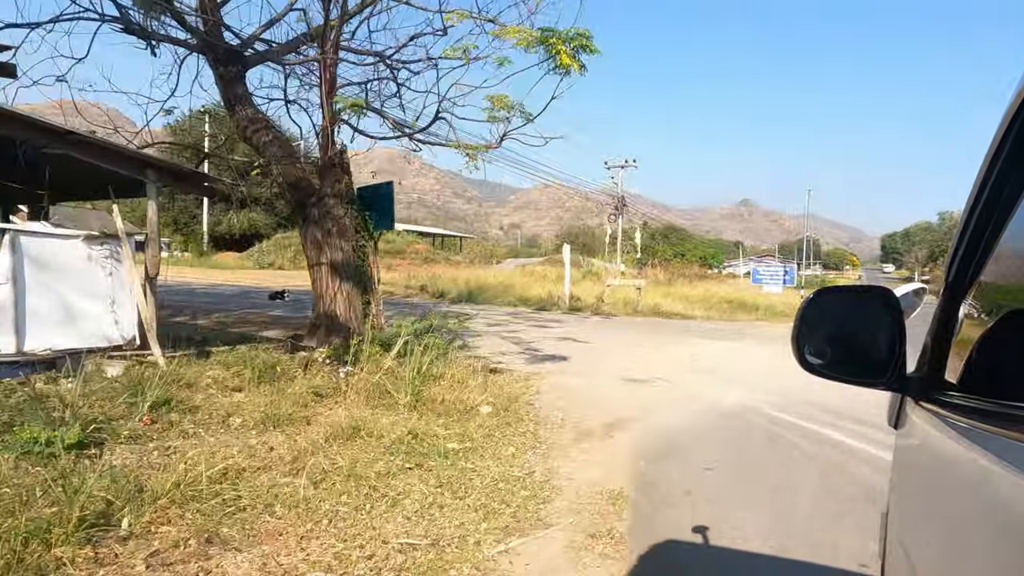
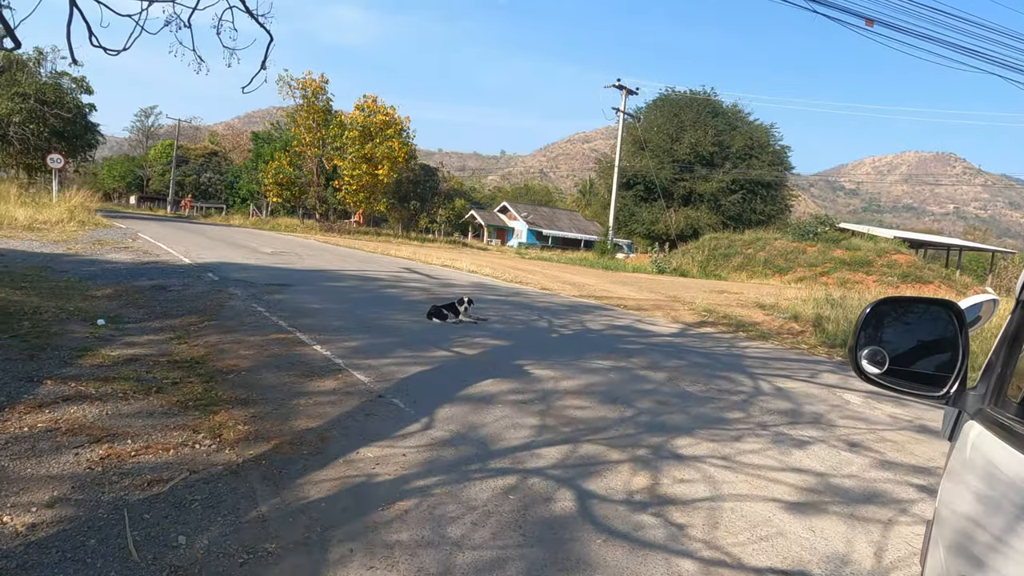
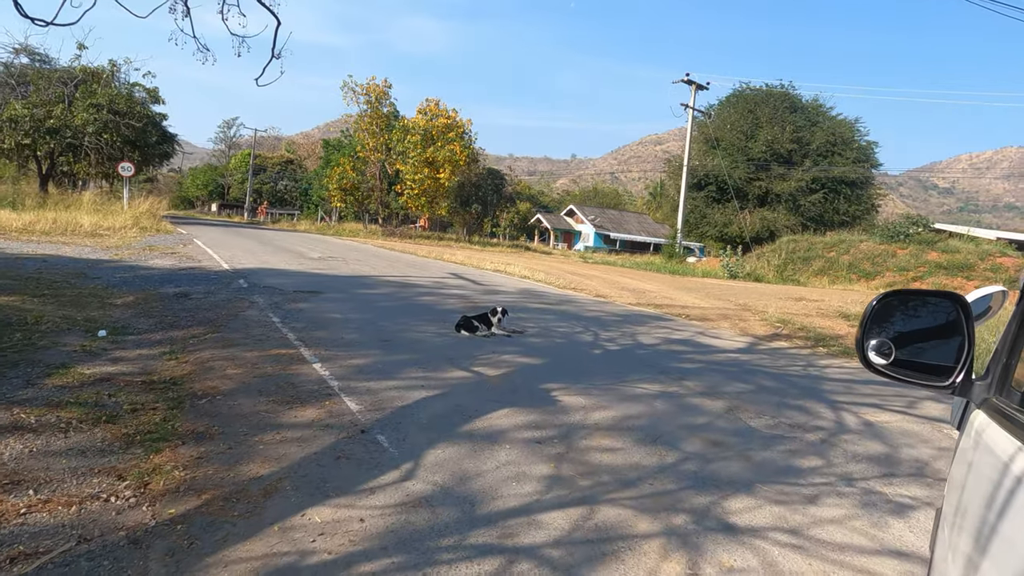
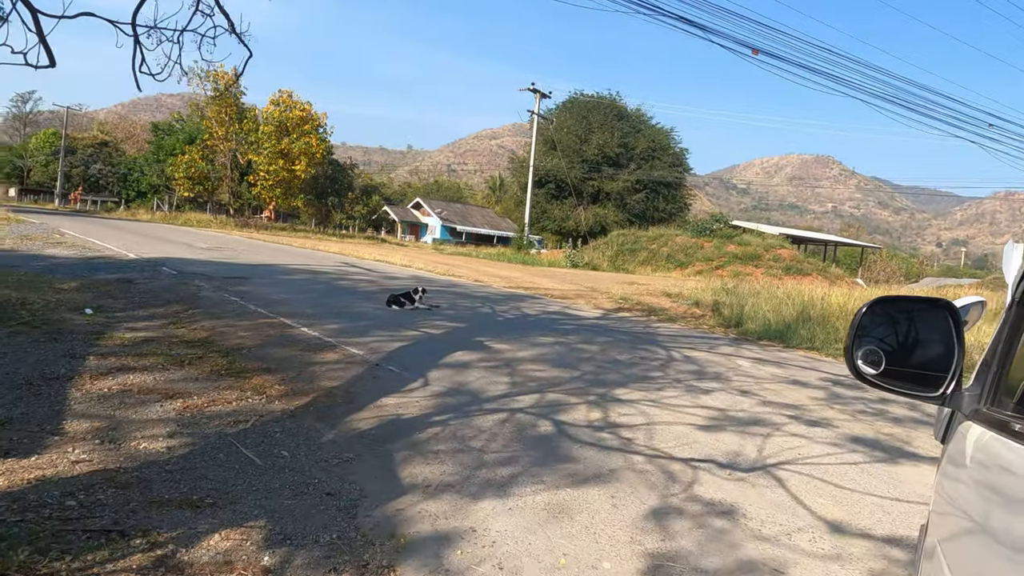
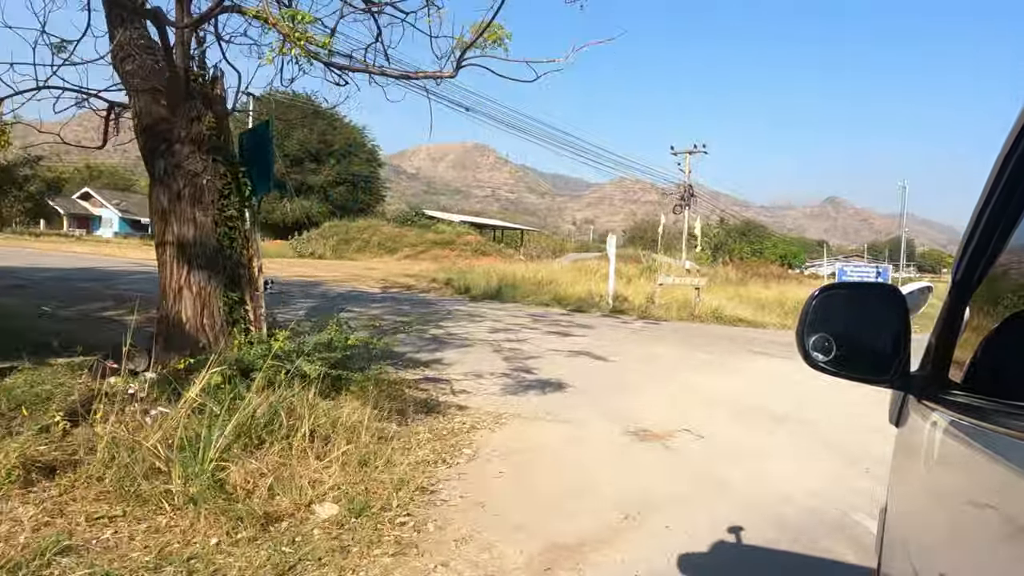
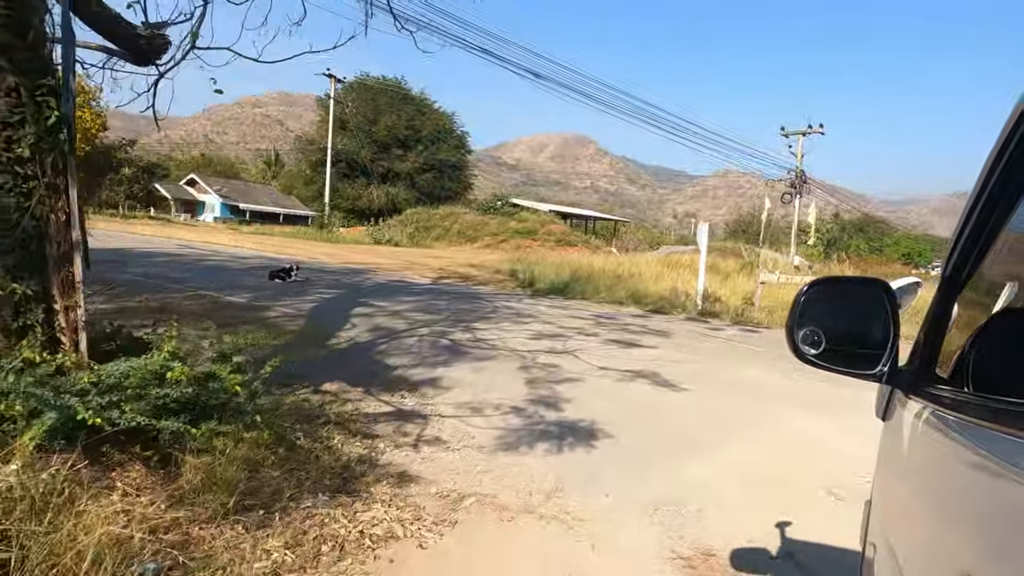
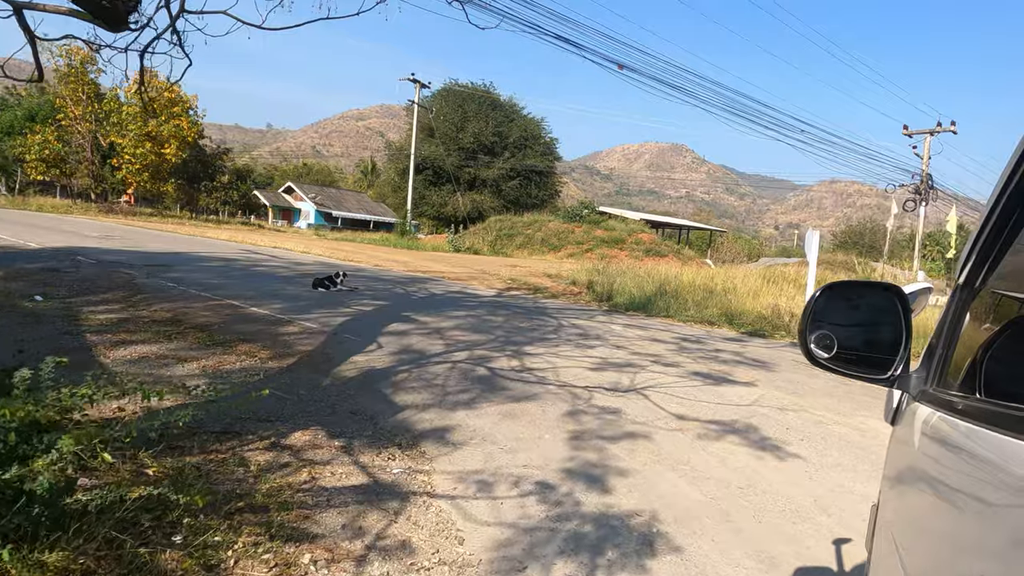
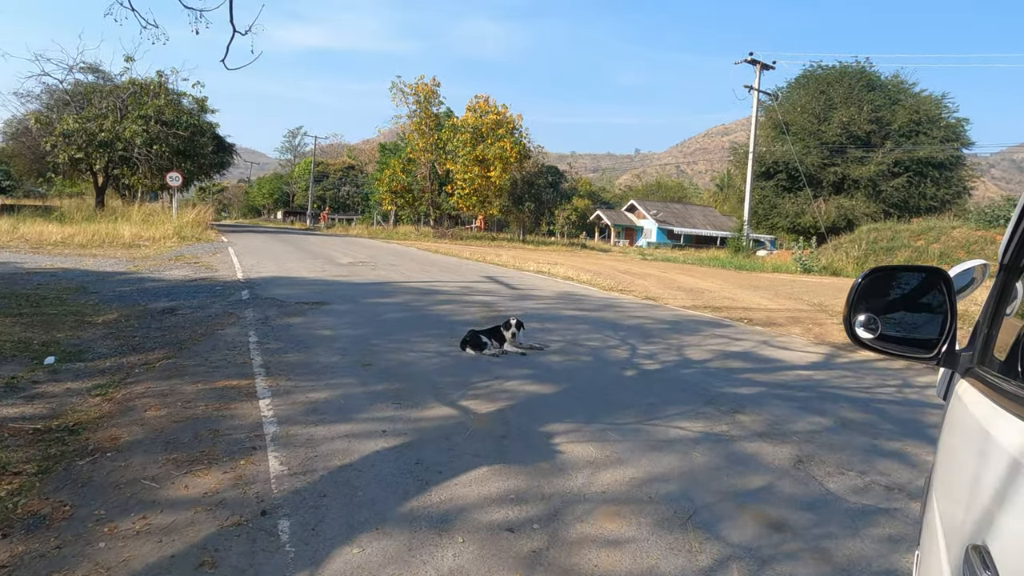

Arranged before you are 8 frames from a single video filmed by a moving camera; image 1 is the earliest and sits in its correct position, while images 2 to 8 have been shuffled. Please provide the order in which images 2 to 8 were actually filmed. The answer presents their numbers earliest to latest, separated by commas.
5, 6, 7, 4, 2, 3, 8
